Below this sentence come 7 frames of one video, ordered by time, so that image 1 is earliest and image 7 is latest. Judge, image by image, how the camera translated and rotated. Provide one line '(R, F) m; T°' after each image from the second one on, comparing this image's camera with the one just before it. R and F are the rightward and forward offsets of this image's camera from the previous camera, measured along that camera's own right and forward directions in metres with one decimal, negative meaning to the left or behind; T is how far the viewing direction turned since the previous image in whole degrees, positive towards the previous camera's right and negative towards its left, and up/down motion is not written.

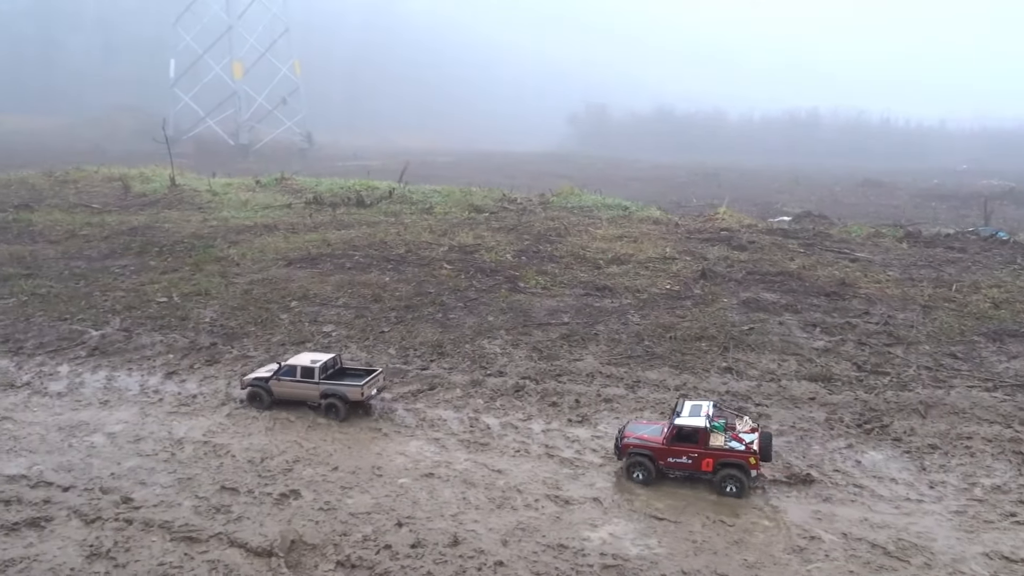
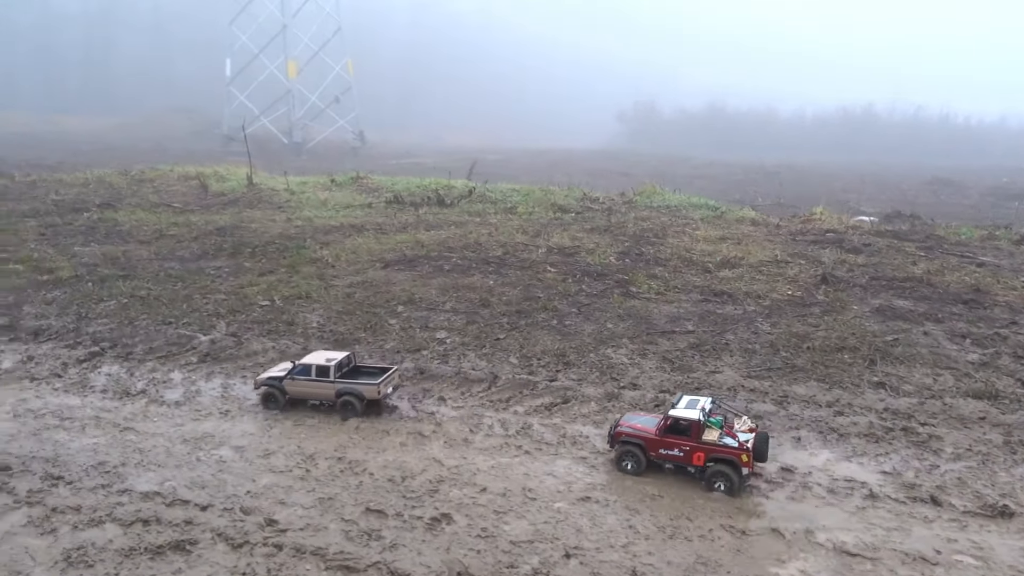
(-0.9, +0.5) m; -3°
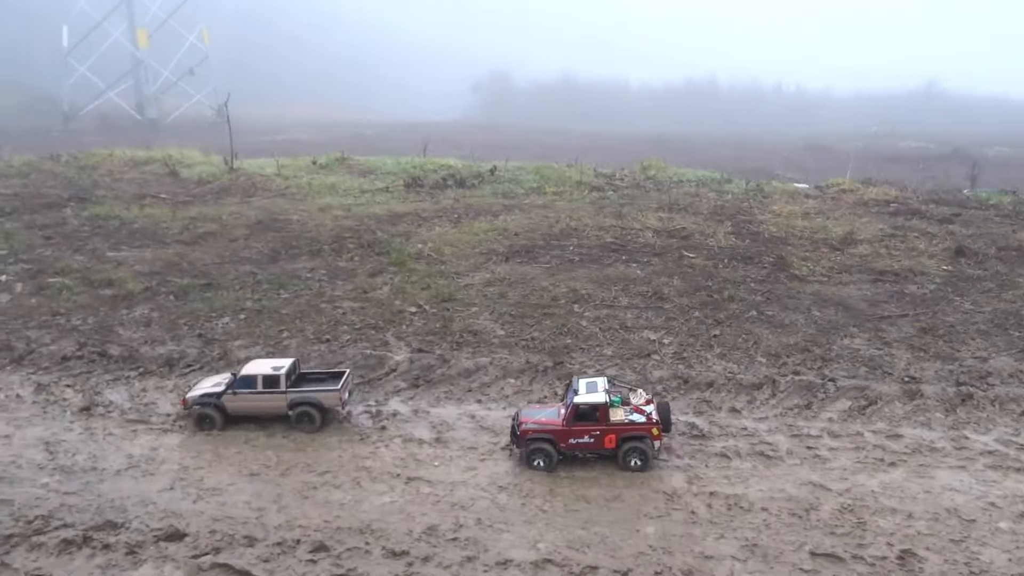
(-3.9, +1.4) m; +11°
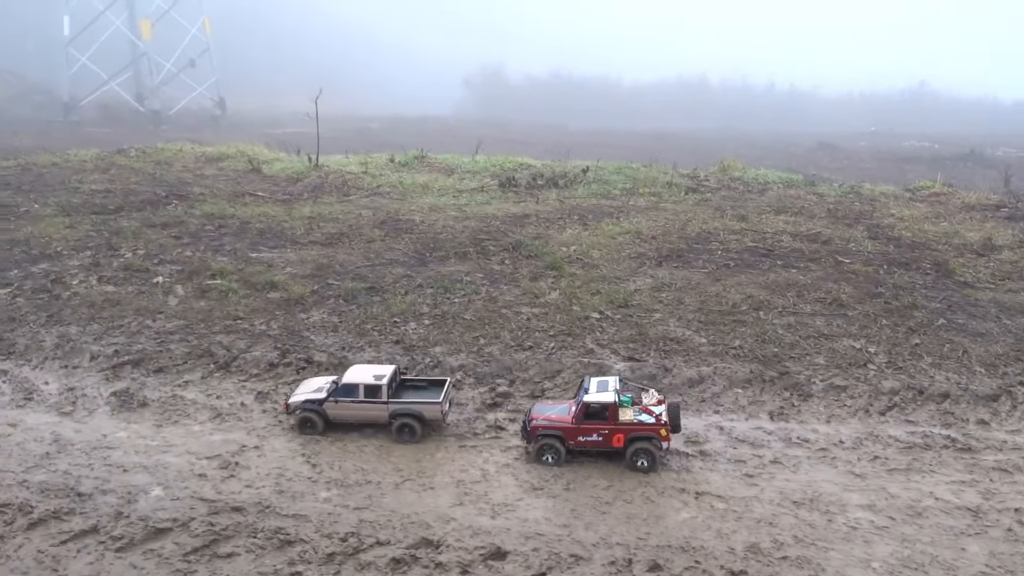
(-2.3, +0.2) m; +1°
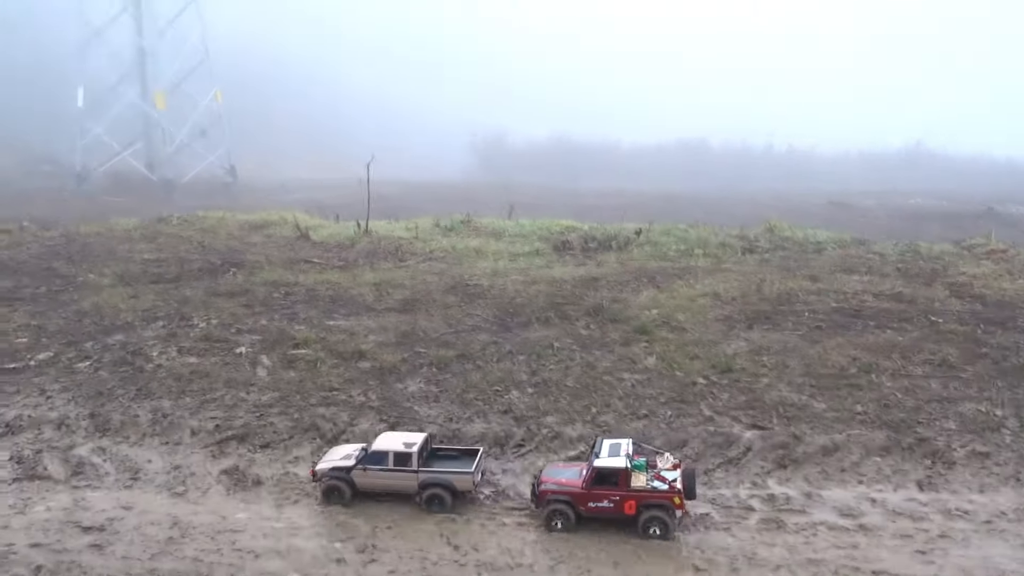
(-1.1, +0.3) m; 0°
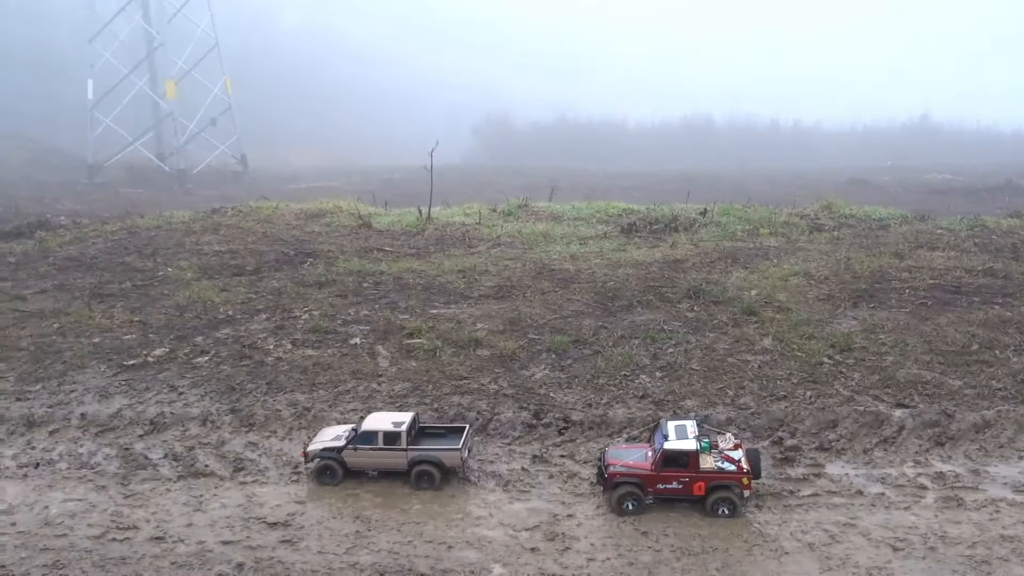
(-1.3, 0.0) m; 0°
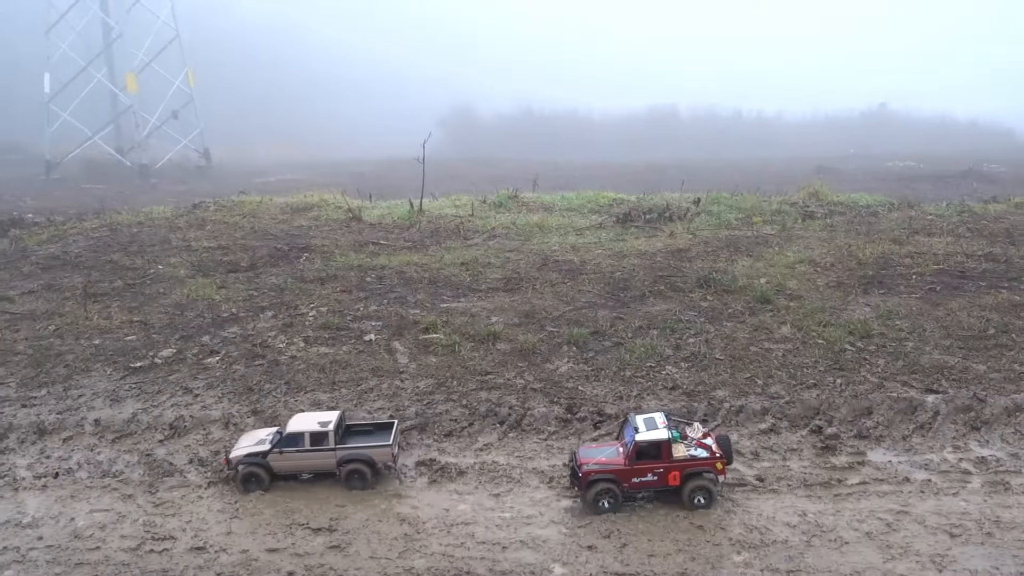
(-0.6, +0.2) m; +2°
